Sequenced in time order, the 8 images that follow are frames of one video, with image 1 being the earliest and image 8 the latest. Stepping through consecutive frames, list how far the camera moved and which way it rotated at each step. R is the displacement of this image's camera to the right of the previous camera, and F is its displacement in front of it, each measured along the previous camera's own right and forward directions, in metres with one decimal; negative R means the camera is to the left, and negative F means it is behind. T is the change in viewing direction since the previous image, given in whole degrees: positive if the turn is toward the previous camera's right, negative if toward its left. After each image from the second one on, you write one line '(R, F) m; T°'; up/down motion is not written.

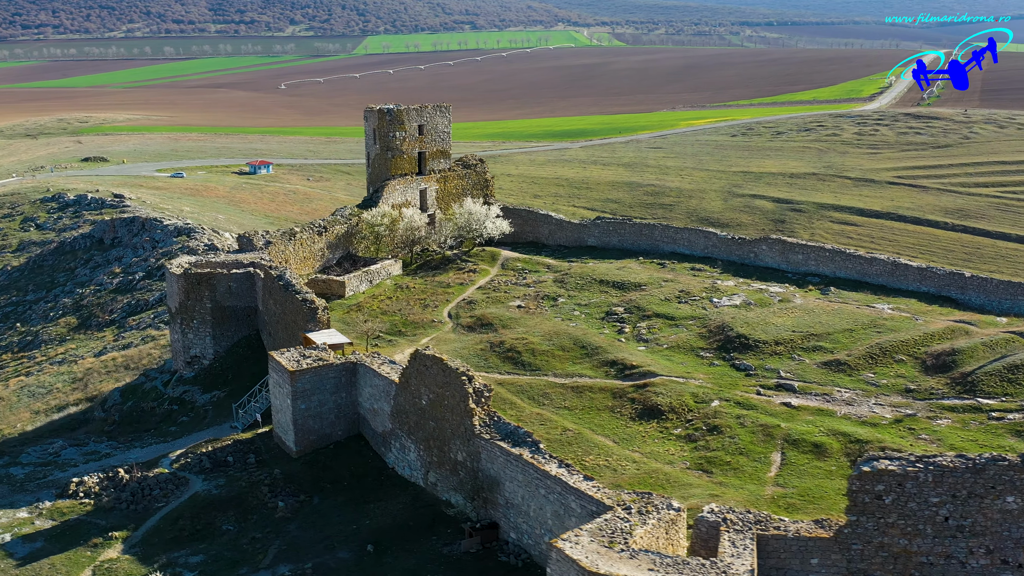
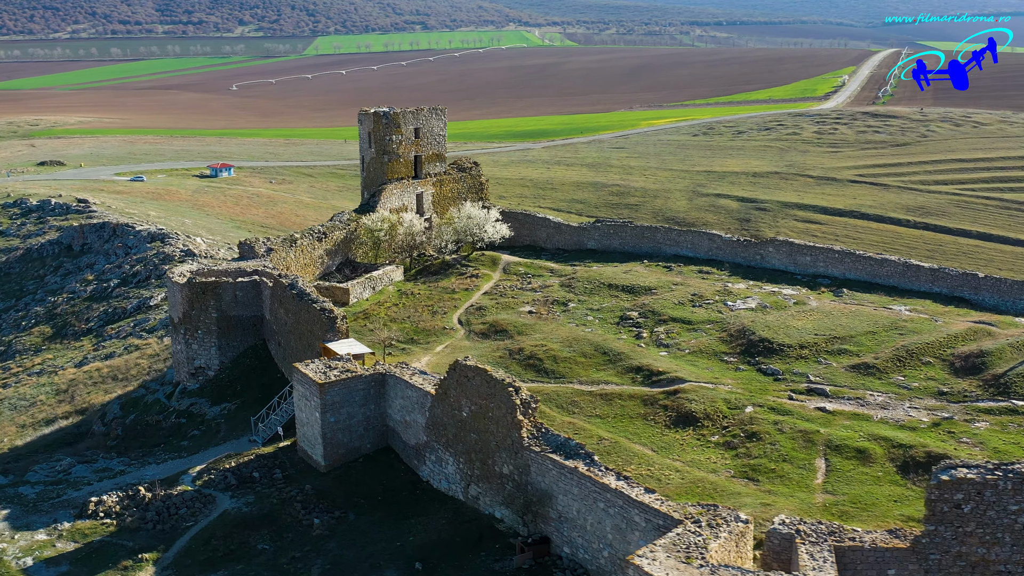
(-1.5, +0.4) m; +2°
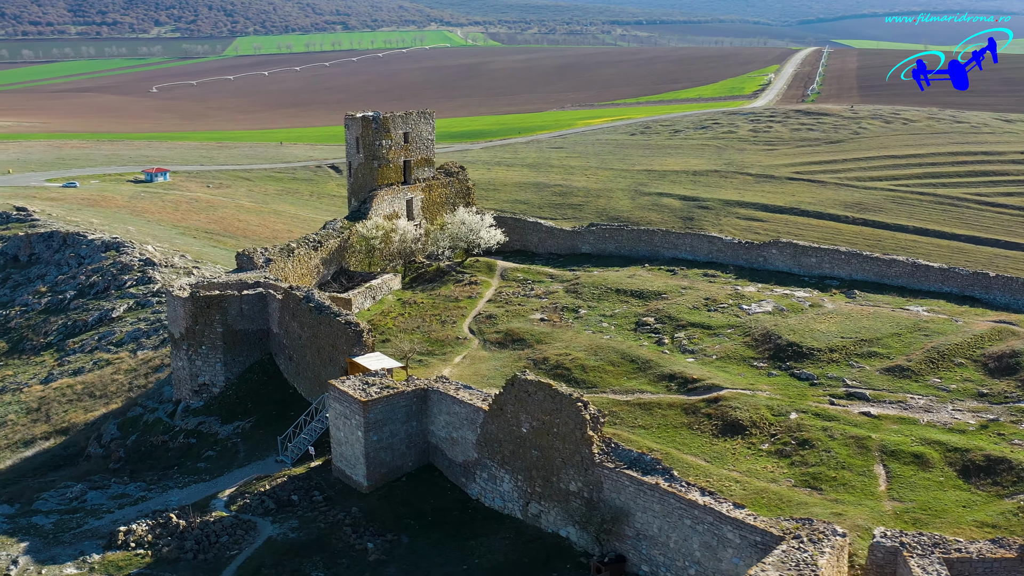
(-2.1, +0.6) m; +4°
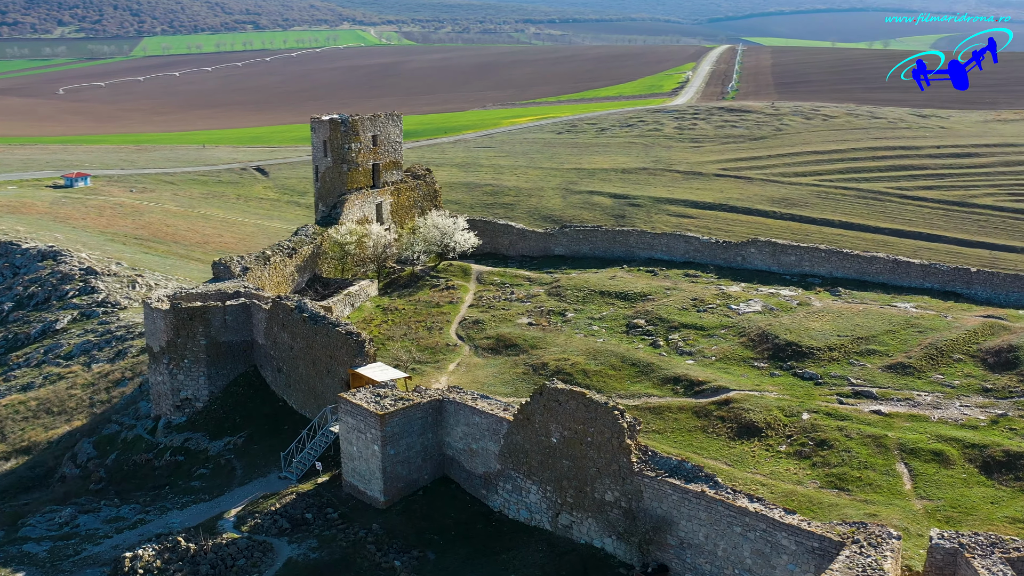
(-1.7, +0.5) m; +4°
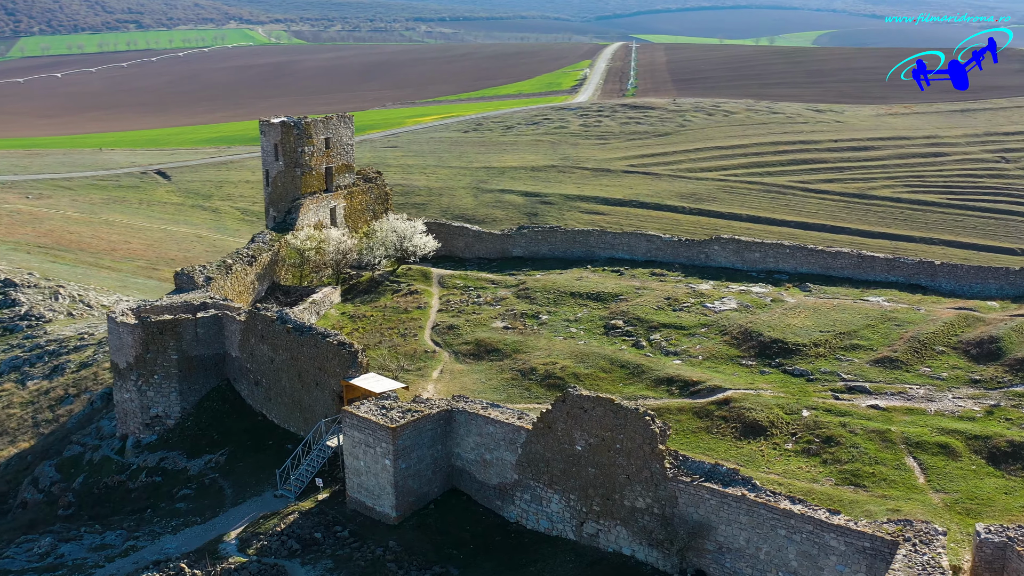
(-1.9, +0.5) m; +5°
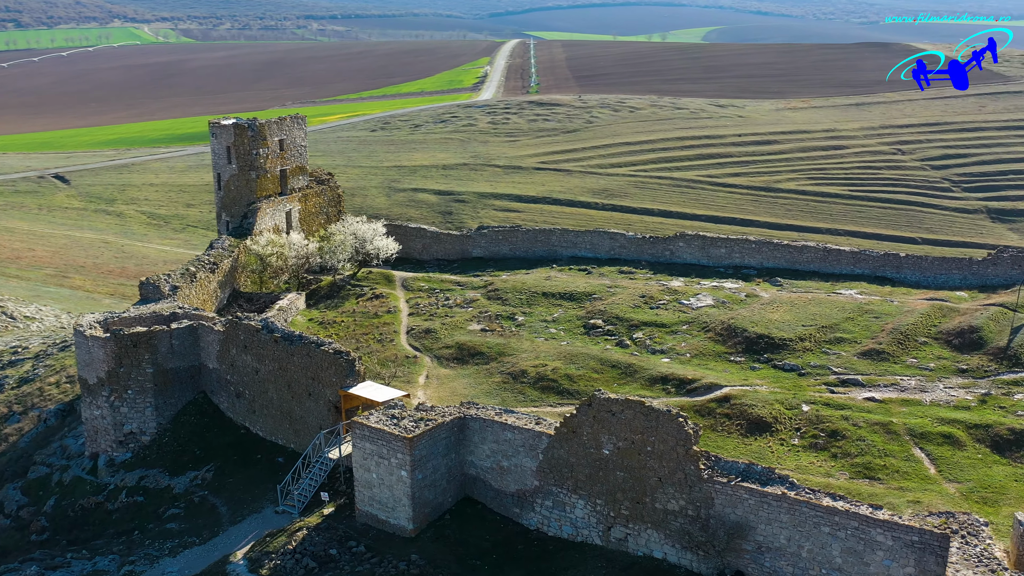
(-1.9, +0.5) m; +5°
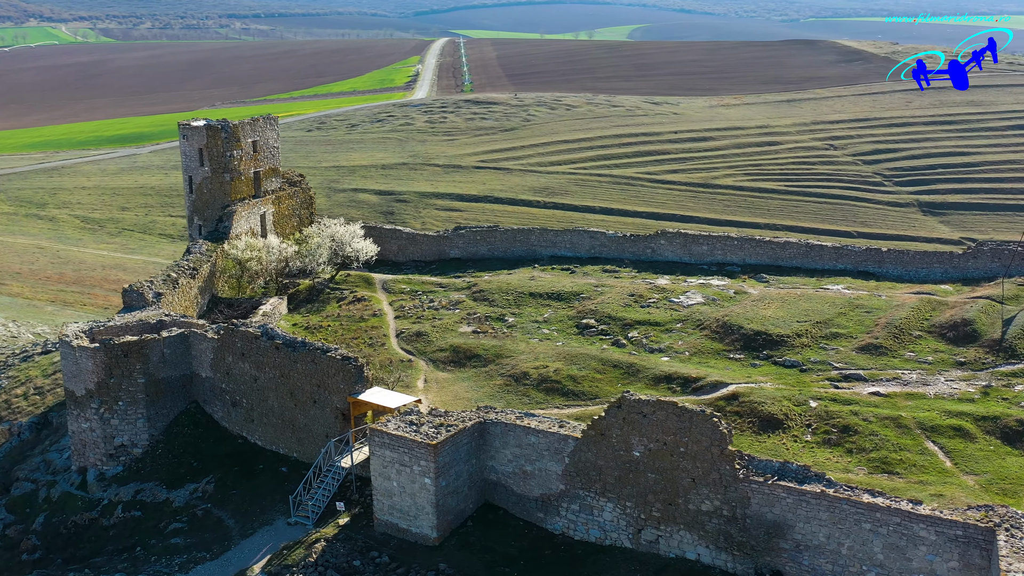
(-1.4, +0.3) m; +4°
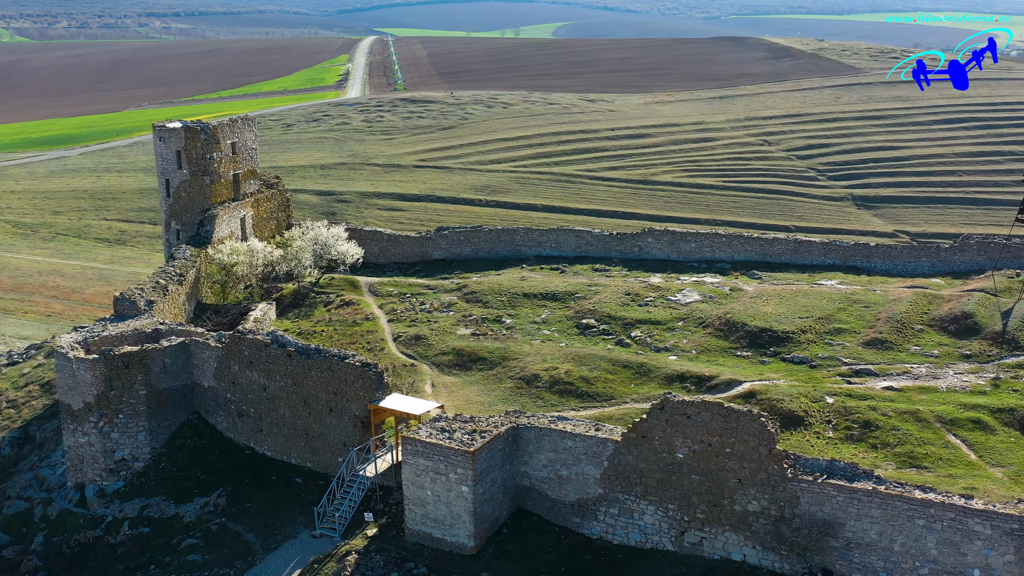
(-1.6, +0.4) m; +4°
